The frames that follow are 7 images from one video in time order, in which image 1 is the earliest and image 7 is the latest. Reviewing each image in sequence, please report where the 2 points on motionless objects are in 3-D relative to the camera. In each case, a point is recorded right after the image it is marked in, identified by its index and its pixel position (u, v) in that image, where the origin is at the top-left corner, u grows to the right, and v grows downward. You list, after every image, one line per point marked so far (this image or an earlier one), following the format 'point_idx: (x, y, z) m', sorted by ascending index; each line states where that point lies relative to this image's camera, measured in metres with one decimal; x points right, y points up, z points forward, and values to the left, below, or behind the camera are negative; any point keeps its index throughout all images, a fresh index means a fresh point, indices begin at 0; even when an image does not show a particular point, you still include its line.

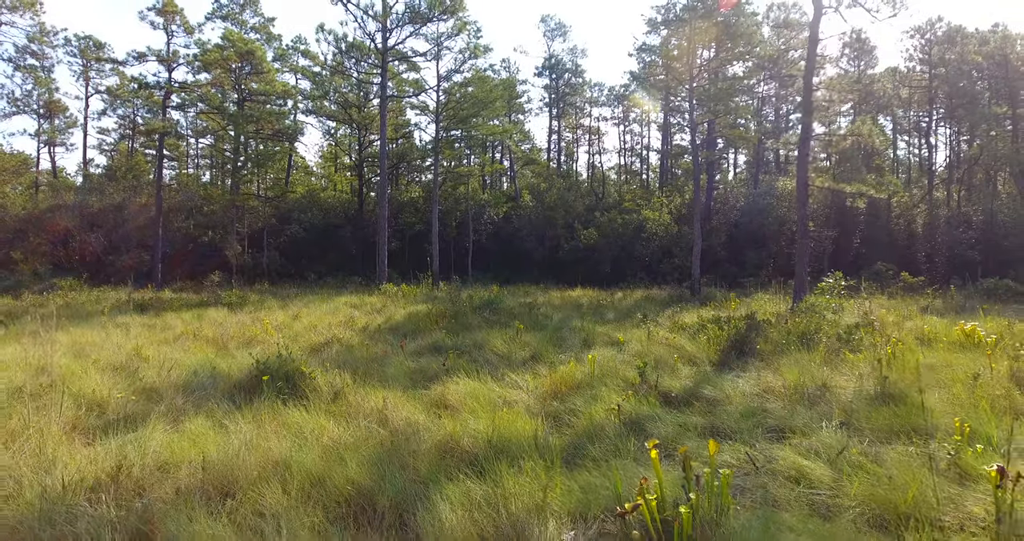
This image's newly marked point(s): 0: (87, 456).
0: (-2.2, -1.0, +3.3) m
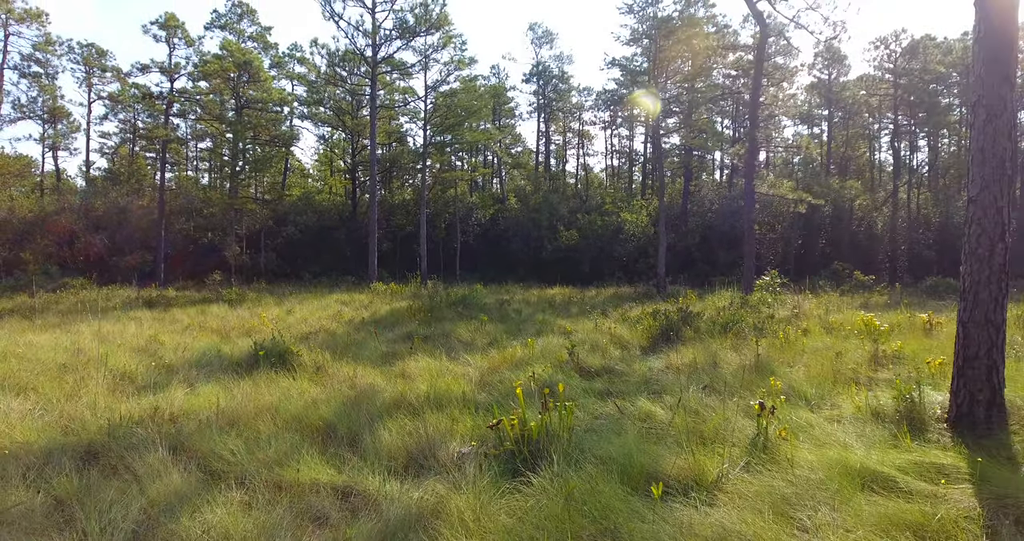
0: (-2.7, -1.0, +4.5) m
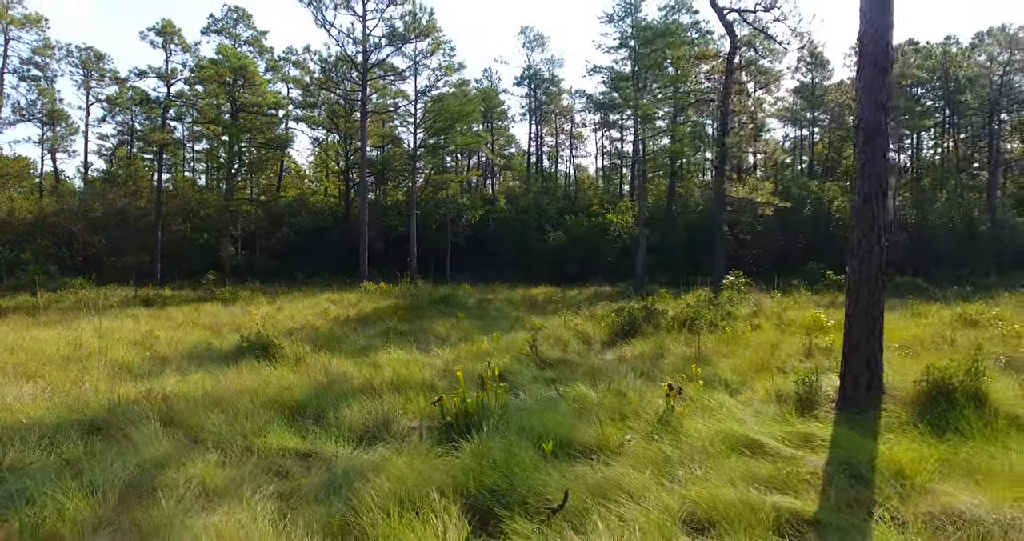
0: (-3.1, -1.0, +5.1) m
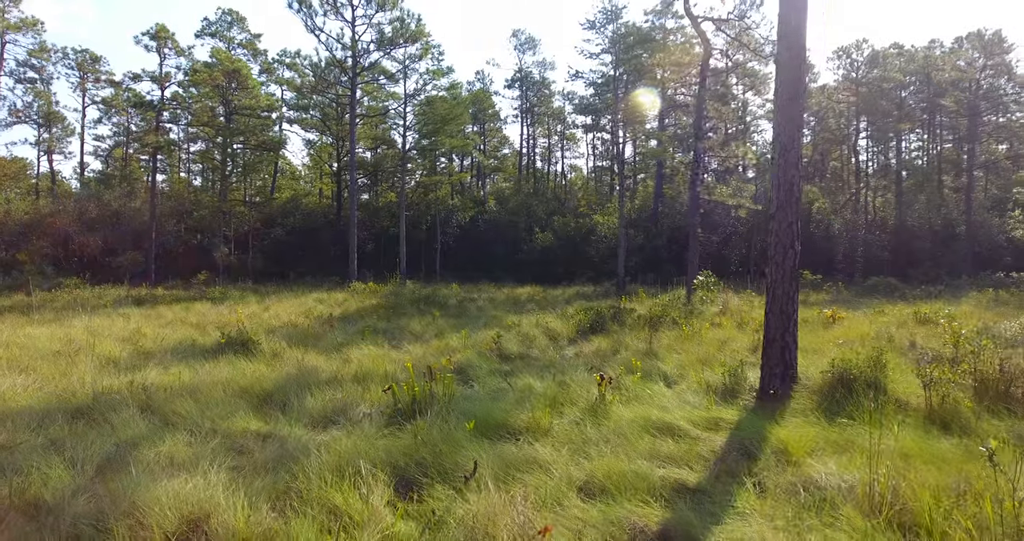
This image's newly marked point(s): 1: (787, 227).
0: (-3.5, -1.0, +5.6) m
1: (+2.2, +0.4, +5.1) m
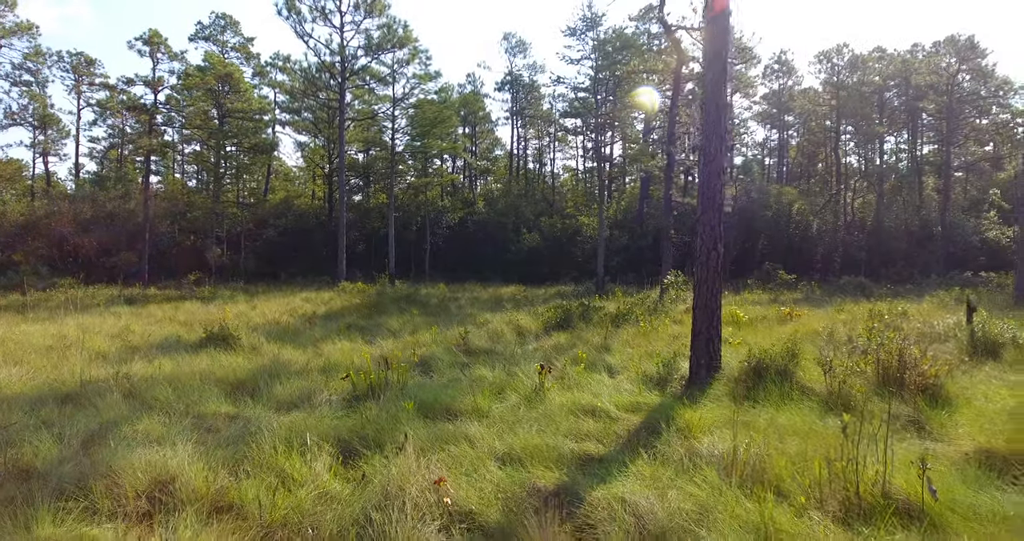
0: (-4.0, -1.0, +6.1) m
1: (+1.8, +0.4, +5.6) m
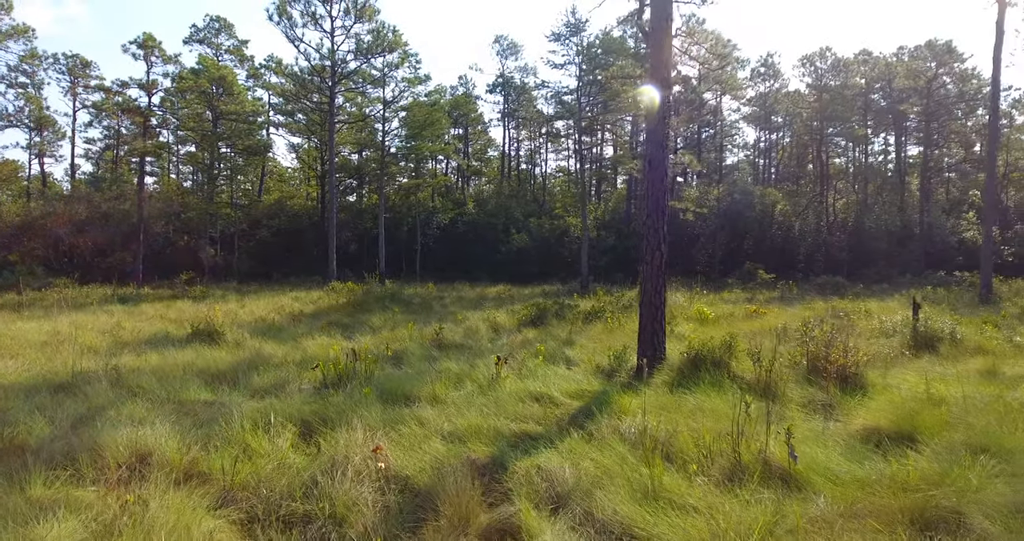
0: (-4.4, -1.0, +6.5) m
1: (+1.4, +0.4, +6.1) m
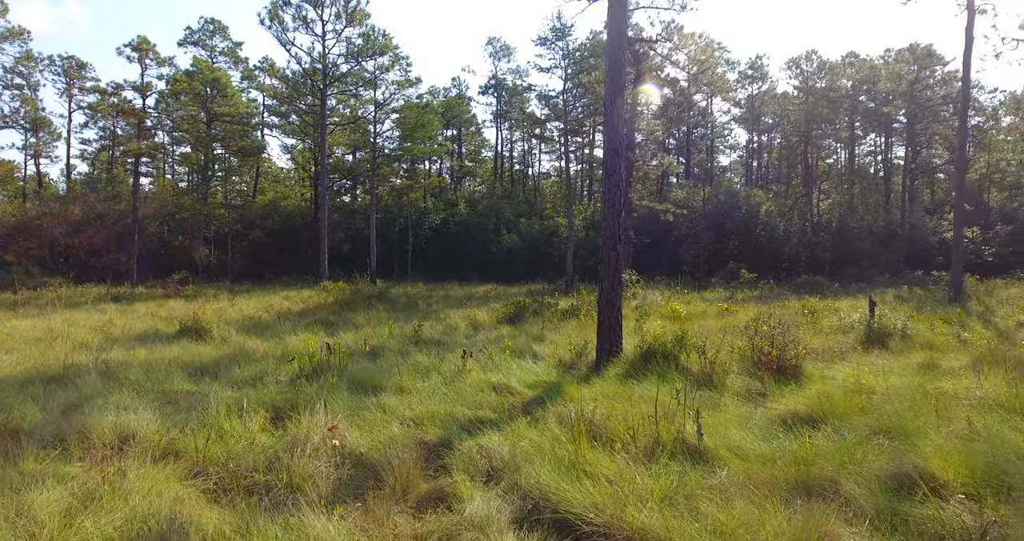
0: (-4.7, -1.0, +6.9) m
1: (+1.0, +0.4, +6.5) m
